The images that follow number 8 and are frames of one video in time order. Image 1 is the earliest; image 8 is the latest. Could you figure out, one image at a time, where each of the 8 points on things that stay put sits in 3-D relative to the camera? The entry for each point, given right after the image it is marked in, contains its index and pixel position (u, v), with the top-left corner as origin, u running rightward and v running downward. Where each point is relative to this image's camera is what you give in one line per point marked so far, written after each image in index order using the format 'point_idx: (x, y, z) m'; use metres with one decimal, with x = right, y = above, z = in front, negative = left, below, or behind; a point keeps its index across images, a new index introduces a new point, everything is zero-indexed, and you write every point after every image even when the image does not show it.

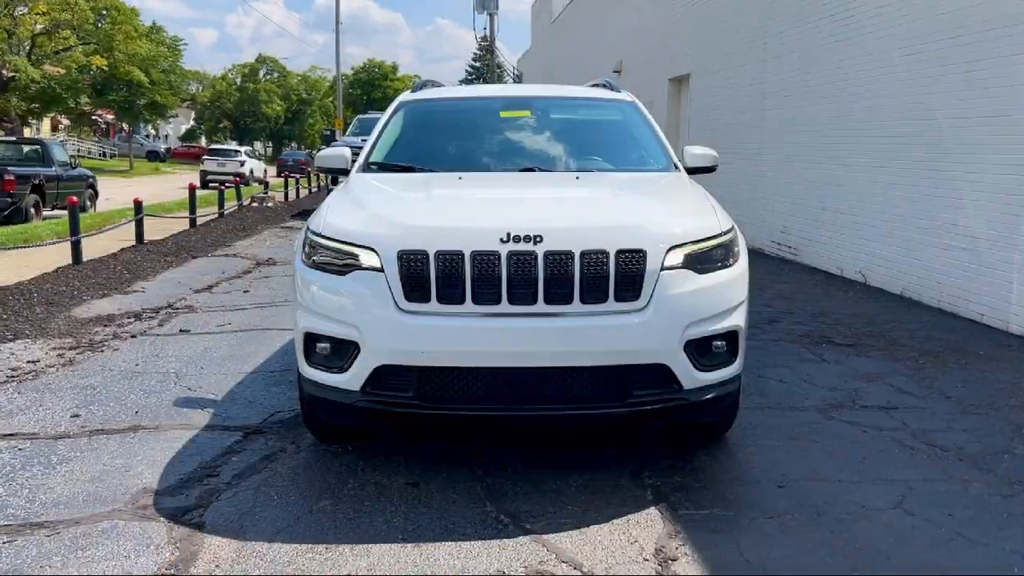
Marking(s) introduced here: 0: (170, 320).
0: (-3.0, -0.3, +7.7) m
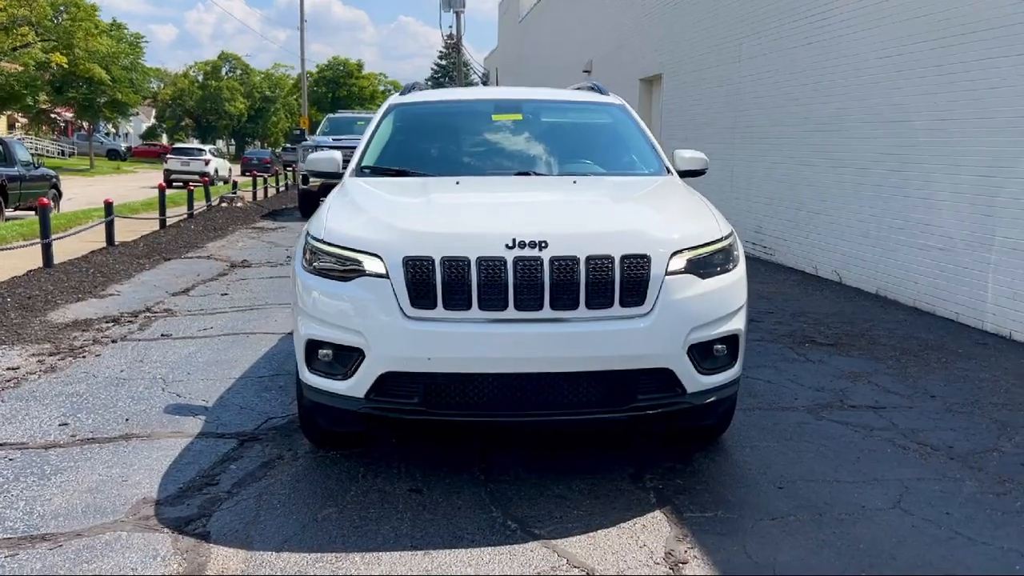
0: (-3.1, -0.3, +7.6) m
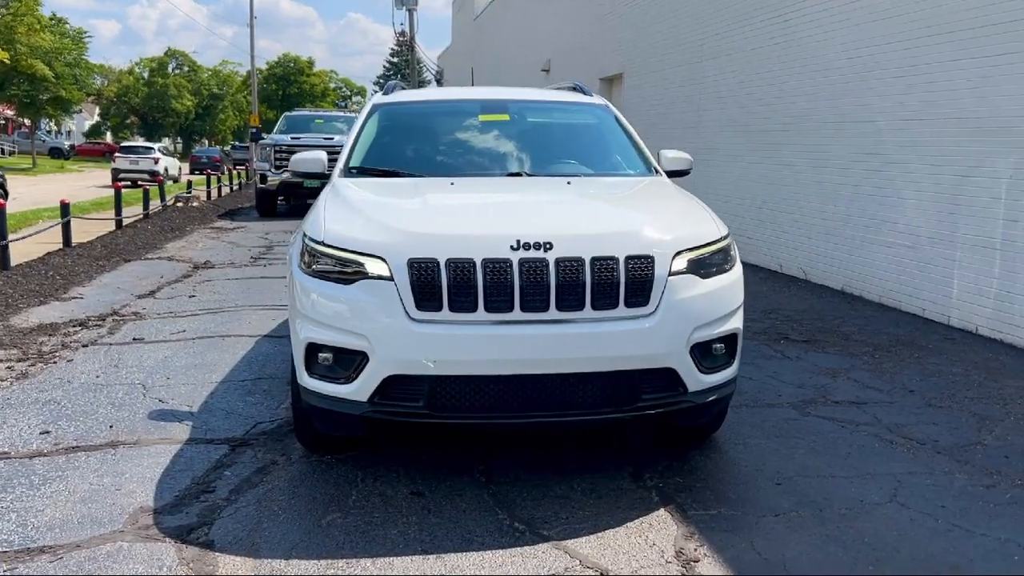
0: (-3.3, -0.3, +7.5) m
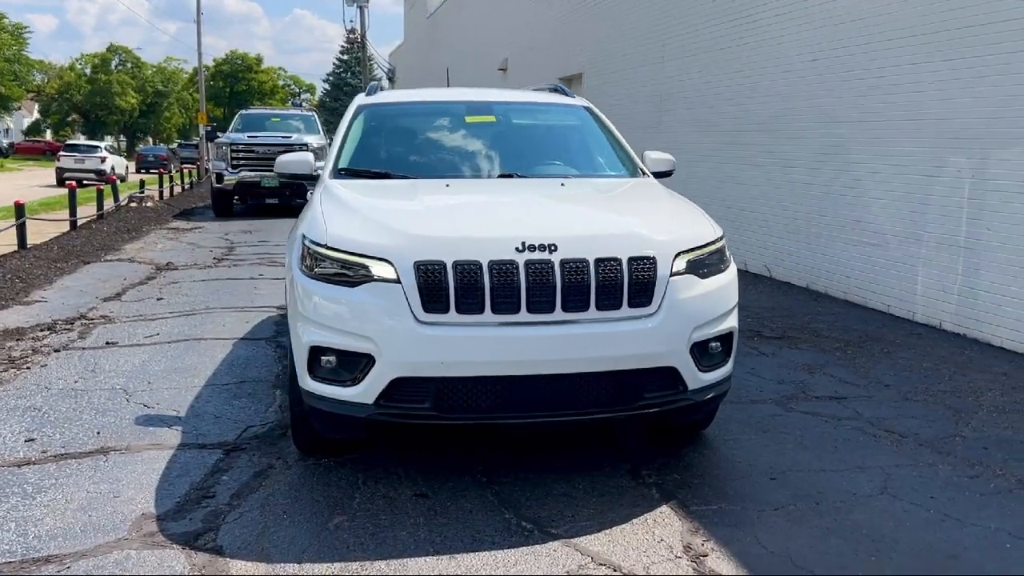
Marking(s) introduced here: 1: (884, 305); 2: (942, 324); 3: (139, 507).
0: (-3.4, -0.4, +7.3) m
1: (+3.5, -0.2, +8.4) m
2: (+3.7, -0.3, +7.7) m
3: (-1.5, -0.9, +3.6) m
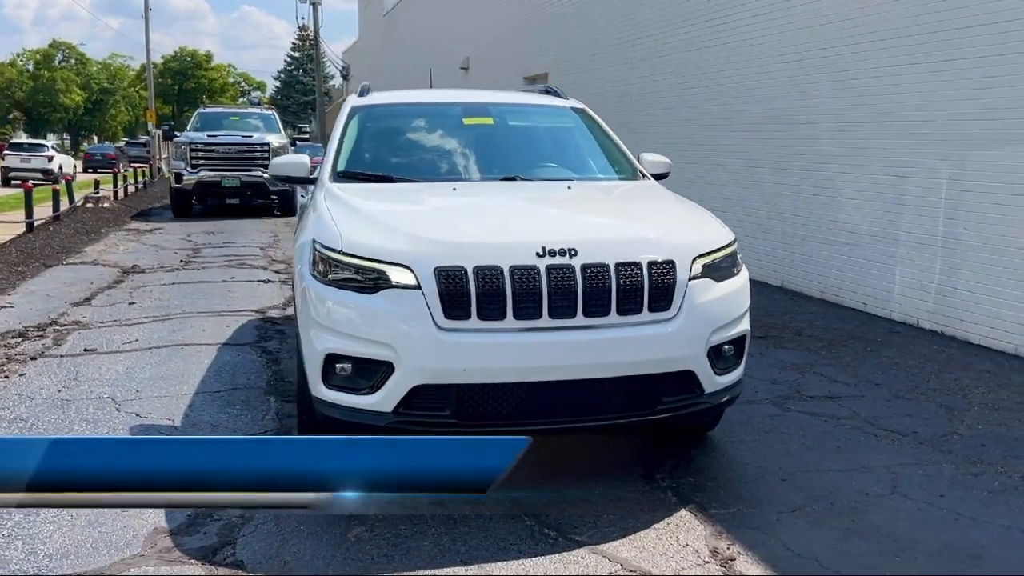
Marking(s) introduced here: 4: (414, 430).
0: (-3.6, -0.4, +7.1) m
1: (+3.3, -0.1, +8.6) m
2: (+3.6, -0.3, +7.8) m
3: (-1.4, -0.9, +3.5) m
4: (-0.4, -0.6, +3.5) m
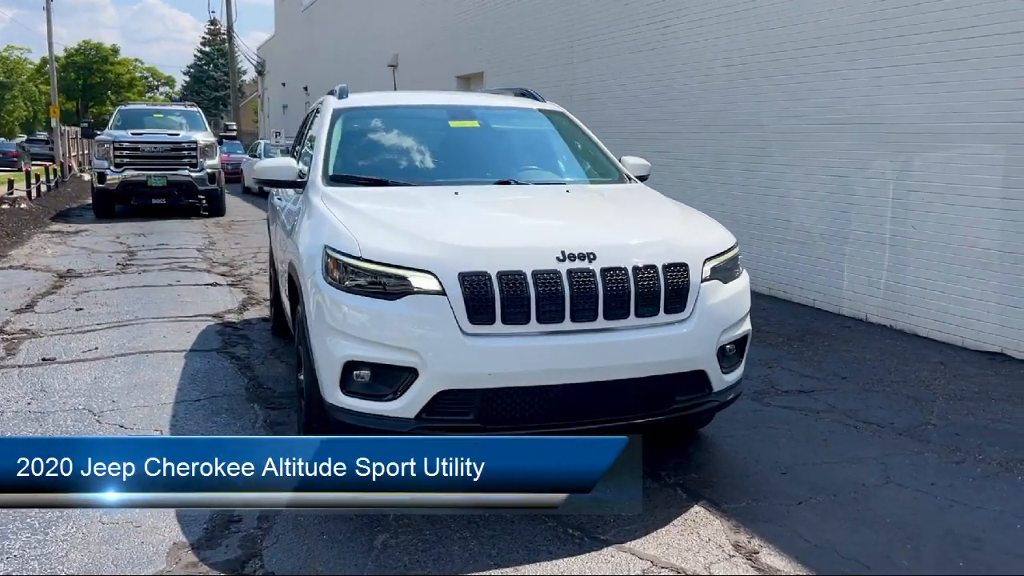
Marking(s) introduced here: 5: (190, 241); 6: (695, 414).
0: (-3.8, -0.5, +6.8) m
1: (+2.9, -0.1, +8.9) m
2: (+3.2, -0.3, +8.2) m
3: (-1.3, -0.9, +3.4) m
4: (-0.3, -0.6, +3.5) m
5: (-5.6, +0.8, +15.4) m
6: (+0.8, -0.5, +3.9) m
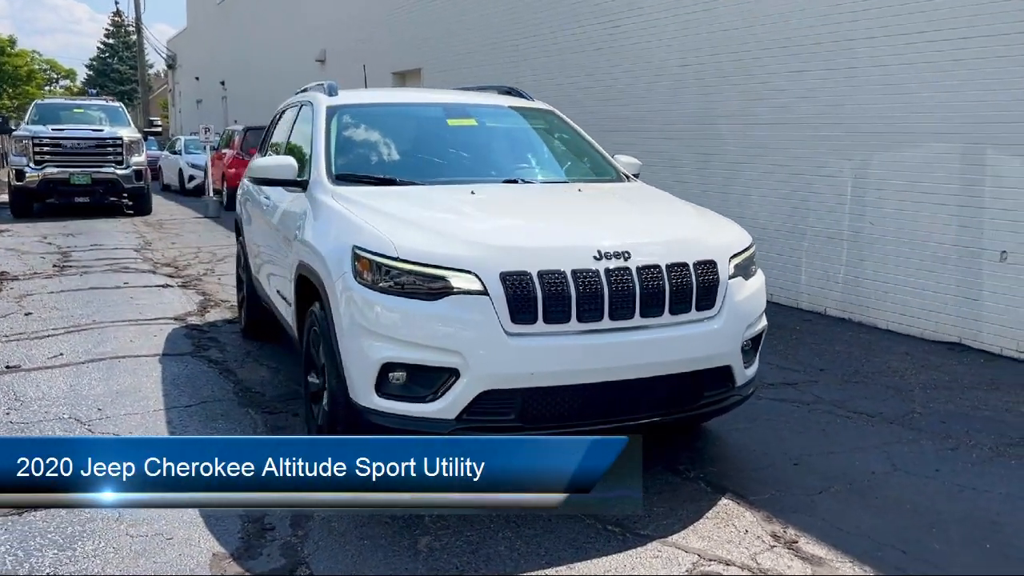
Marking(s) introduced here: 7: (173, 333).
0: (-3.9, -0.5, +6.5) m
1: (+2.6, -0.1, +9.1) m
2: (+3.0, -0.2, +8.4) m
3: (-1.1, -1.0, +3.3) m
4: (-0.1, -0.6, +3.5) m
5: (-6.5, +0.8, +14.9) m
6: (+0.9, -0.5, +3.9) m
7: (-2.7, -0.4, +7.3) m
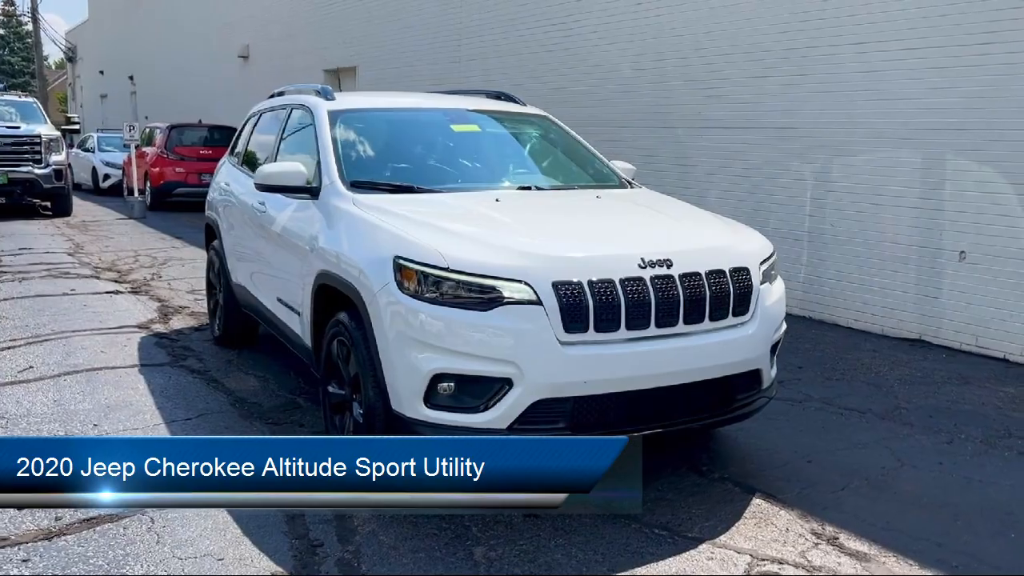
0: (-4.0, -0.6, +6.1) m
1: (+2.3, -0.1, +9.4) m
2: (+2.7, -0.2, +8.7) m
3: (-0.9, -1.0, +3.3) m
4: (+0.1, -0.6, +3.5) m
5: (-7.3, +0.7, +14.2) m
6: (+1.1, -0.6, +4.1) m
7: (-2.9, -0.4, +7.0) m
